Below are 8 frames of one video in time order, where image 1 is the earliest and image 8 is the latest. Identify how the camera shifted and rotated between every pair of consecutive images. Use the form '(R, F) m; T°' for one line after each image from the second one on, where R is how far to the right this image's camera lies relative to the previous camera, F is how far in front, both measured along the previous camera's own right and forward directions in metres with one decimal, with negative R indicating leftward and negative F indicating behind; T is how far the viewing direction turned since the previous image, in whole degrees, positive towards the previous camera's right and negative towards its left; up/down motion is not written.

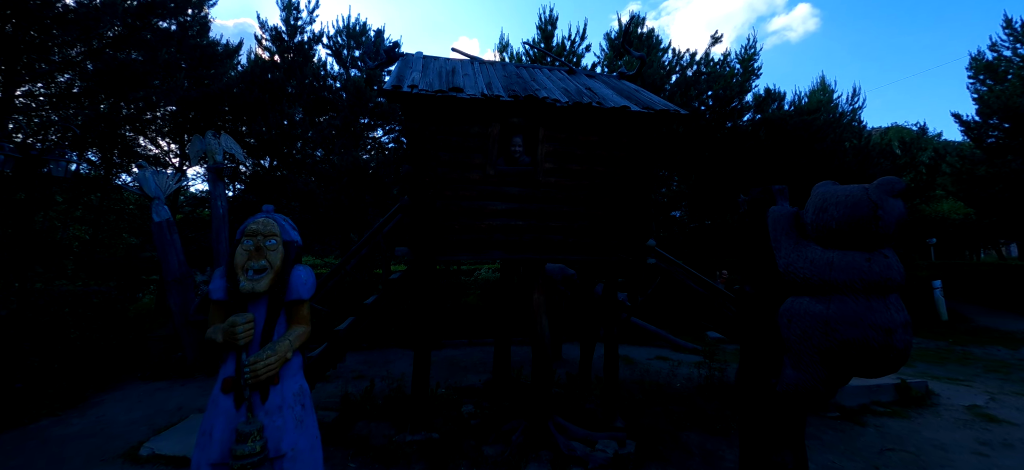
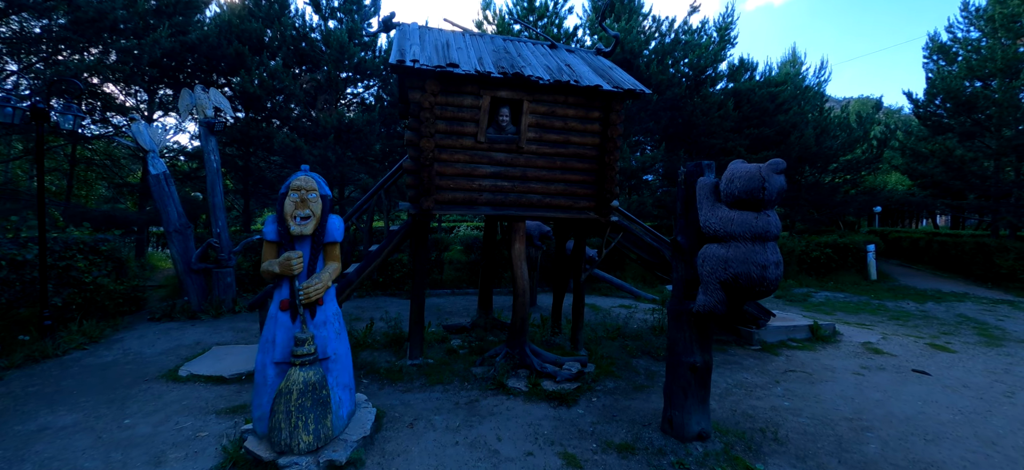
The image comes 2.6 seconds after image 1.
(-0.1, -1.0) m; +3°
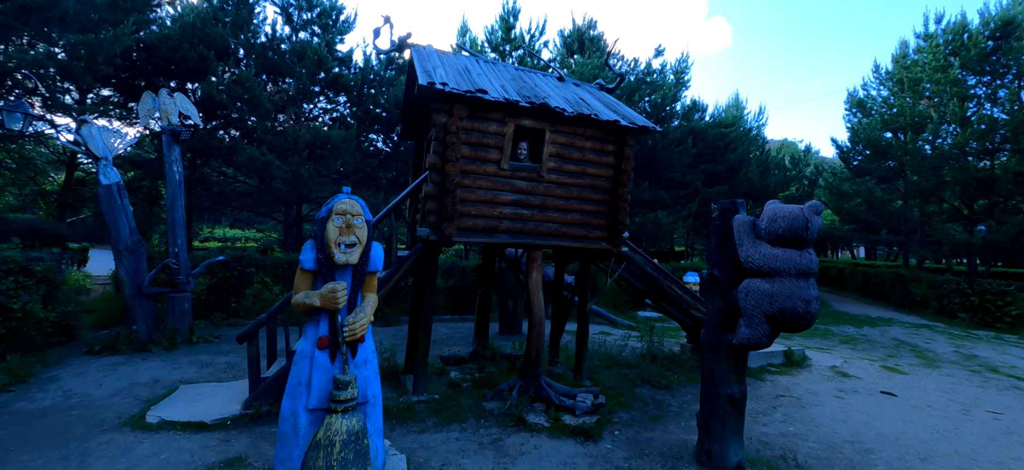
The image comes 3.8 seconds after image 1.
(-1.0, +0.1) m; +7°
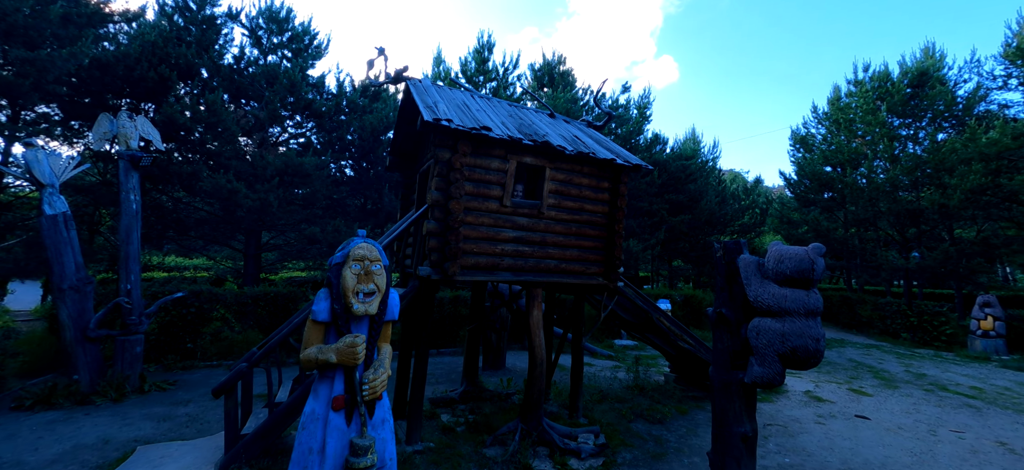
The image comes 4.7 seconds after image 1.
(-0.5, +0.1) m; +5°
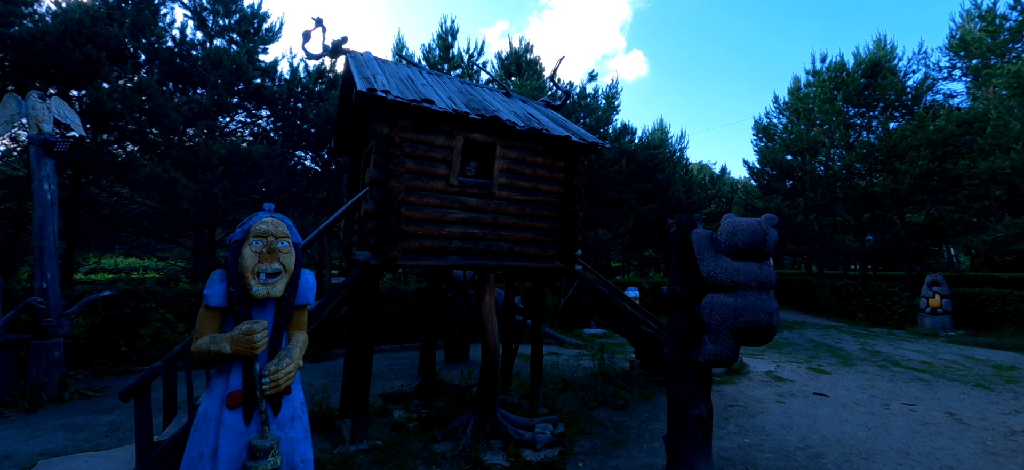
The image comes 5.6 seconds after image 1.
(+0.3, +0.3) m; +3°
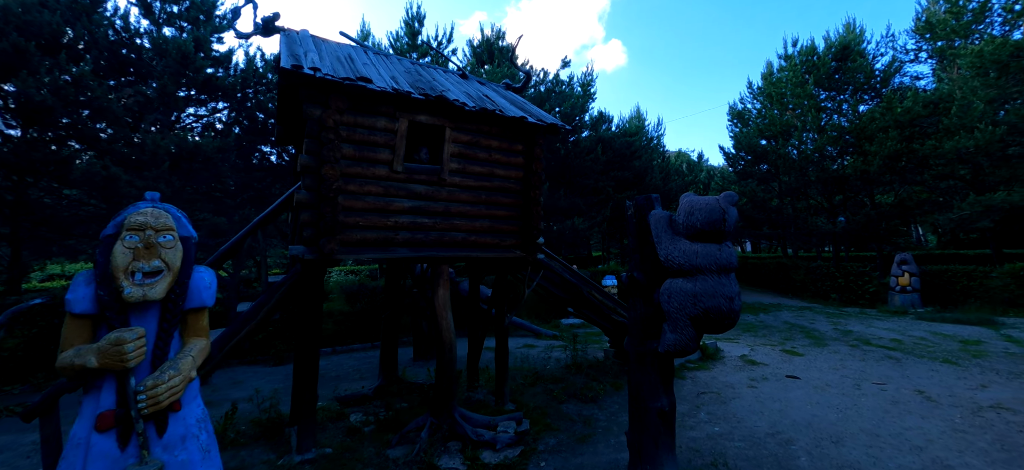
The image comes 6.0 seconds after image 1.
(+0.4, +0.3) m; +2°
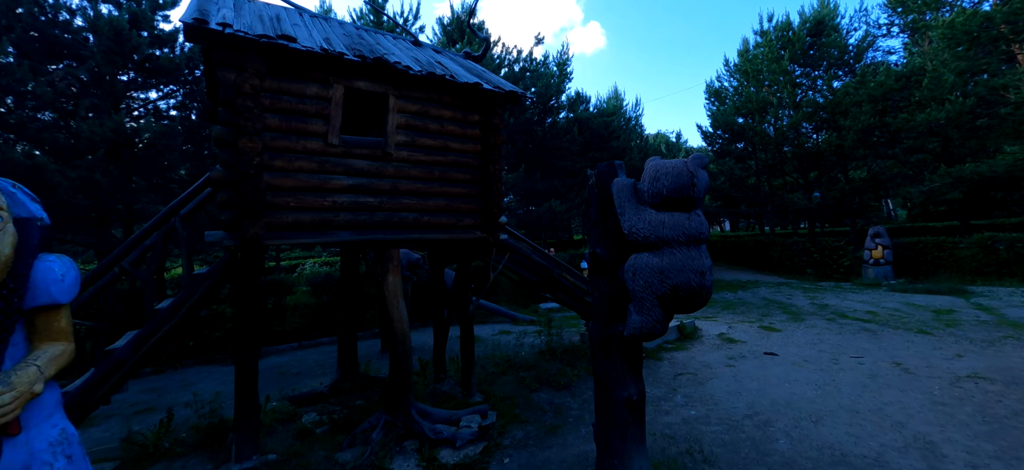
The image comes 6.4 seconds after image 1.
(+0.3, +0.4) m; +2°
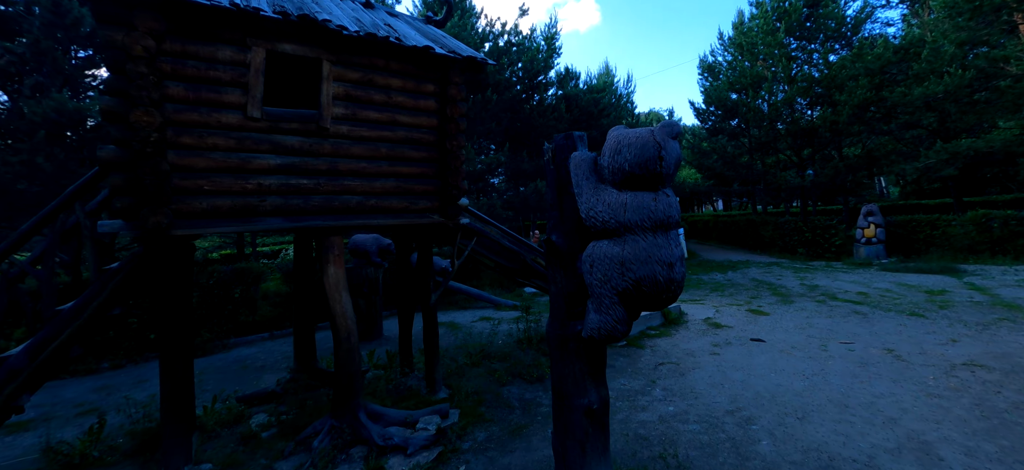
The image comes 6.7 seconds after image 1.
(+0.4, +0.5) m; +1°
